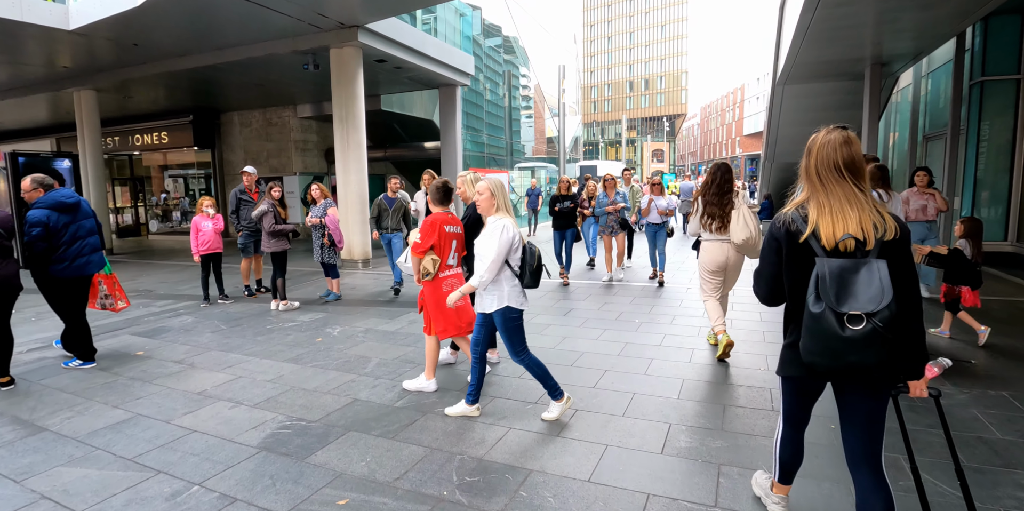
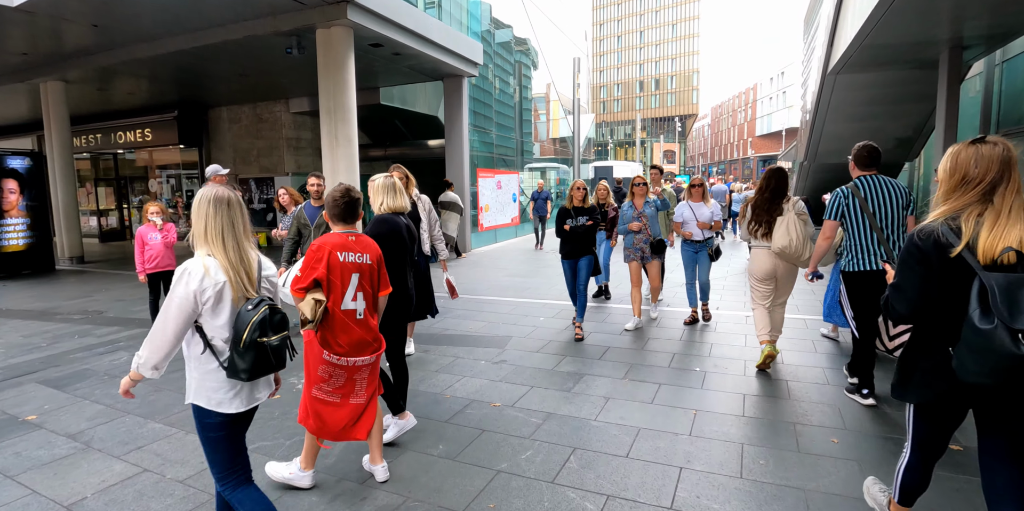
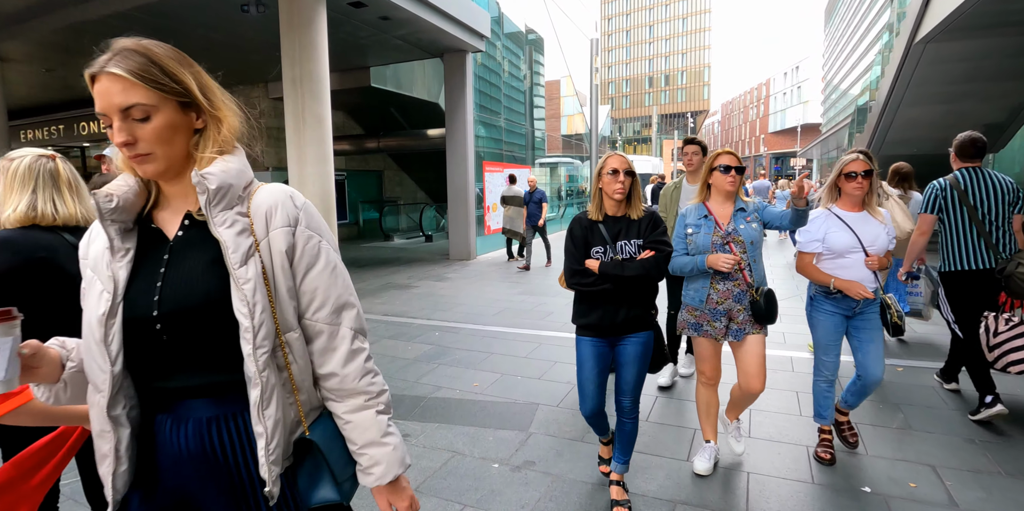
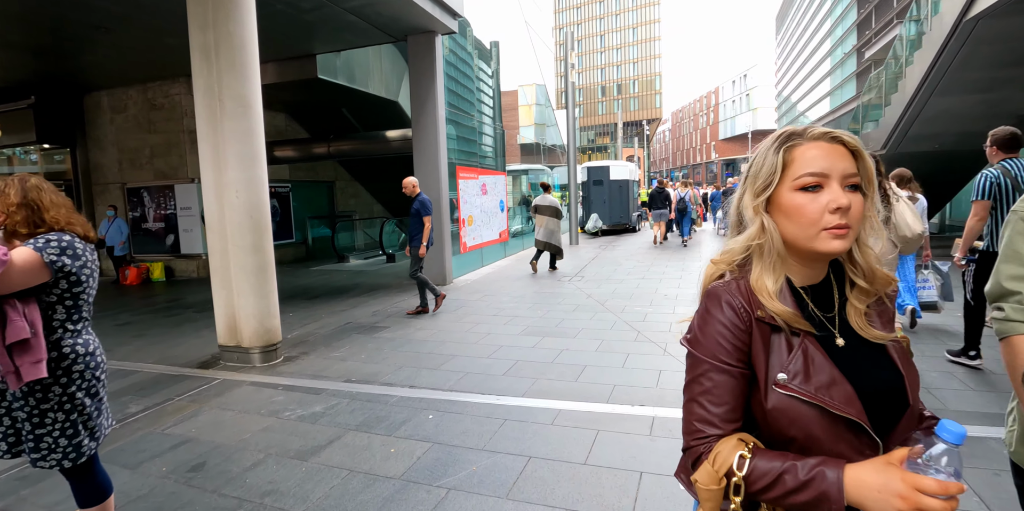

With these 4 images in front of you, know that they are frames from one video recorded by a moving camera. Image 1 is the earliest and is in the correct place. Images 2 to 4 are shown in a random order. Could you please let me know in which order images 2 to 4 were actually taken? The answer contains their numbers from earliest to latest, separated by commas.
2, 3, 4
